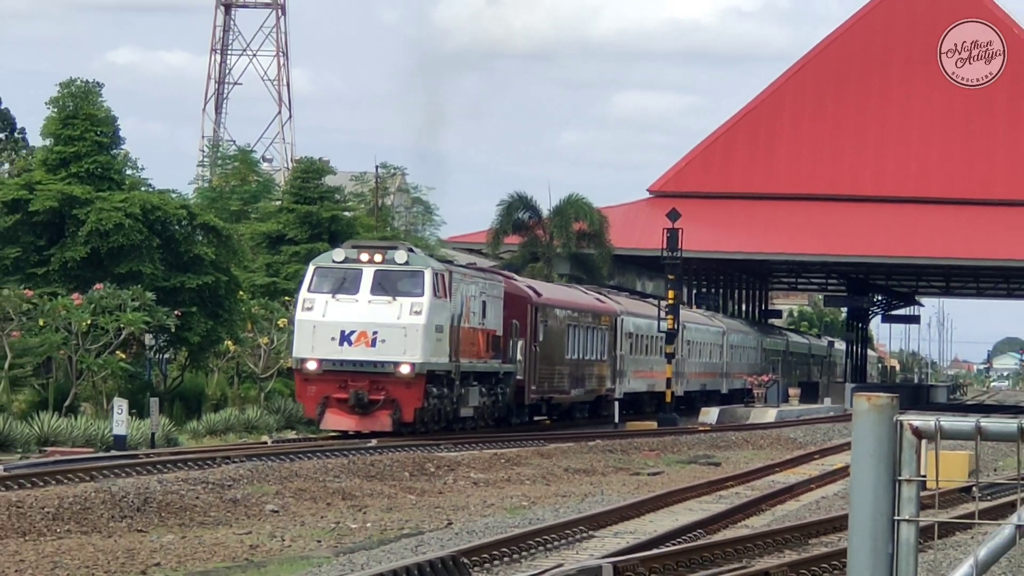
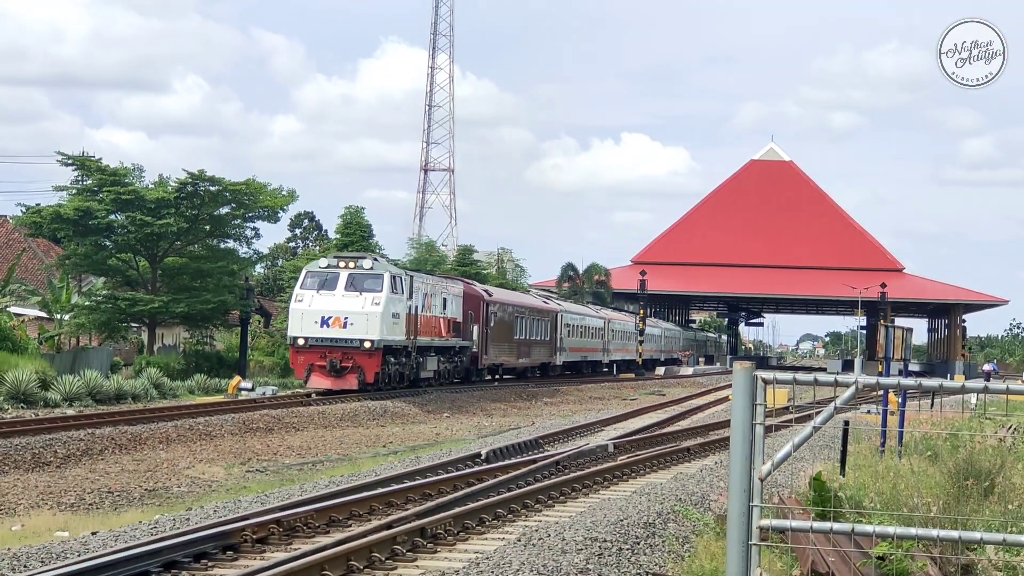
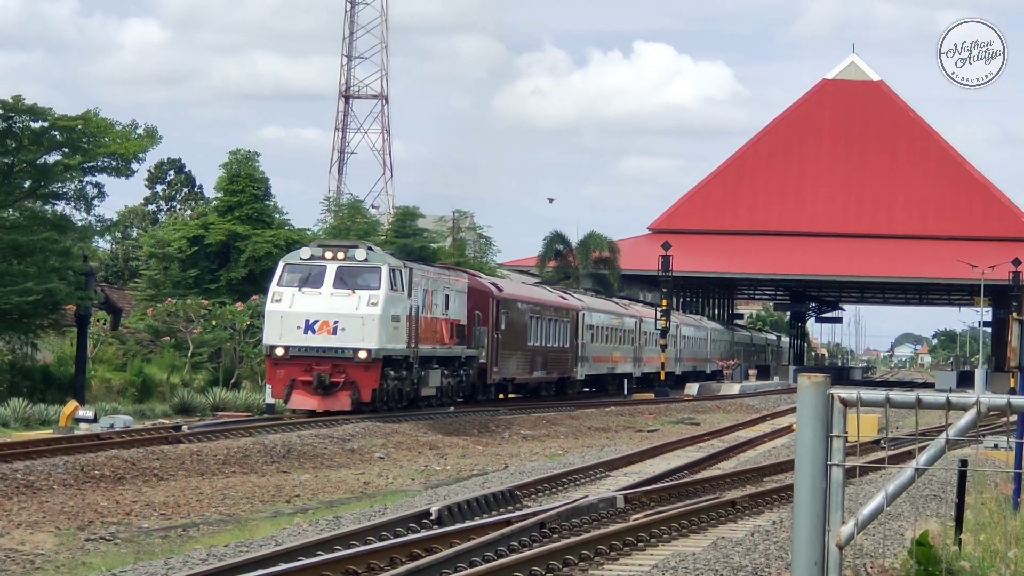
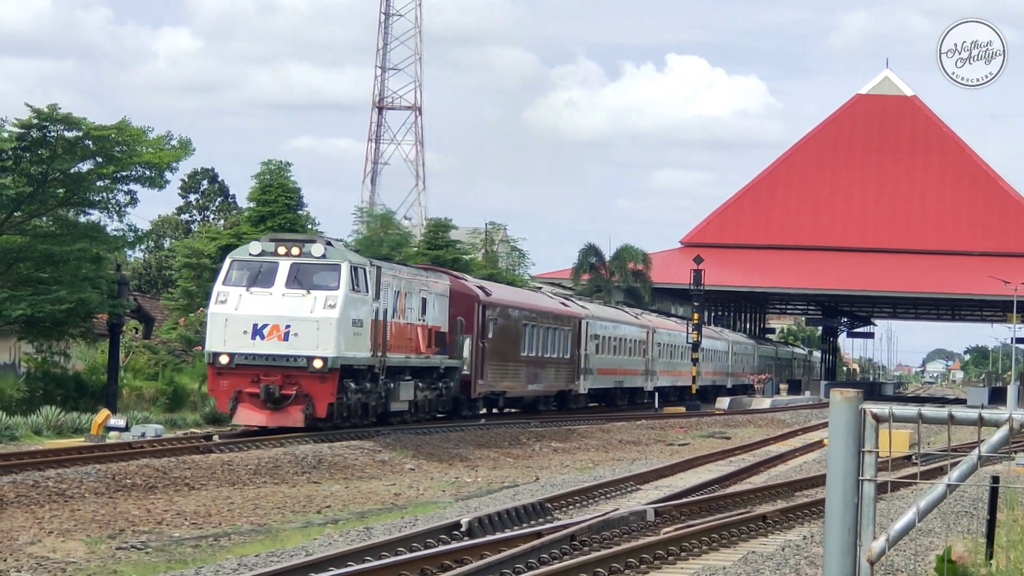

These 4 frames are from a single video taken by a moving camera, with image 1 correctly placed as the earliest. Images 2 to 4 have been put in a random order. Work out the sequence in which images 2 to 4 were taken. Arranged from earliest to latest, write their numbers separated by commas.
3, 4, 2
